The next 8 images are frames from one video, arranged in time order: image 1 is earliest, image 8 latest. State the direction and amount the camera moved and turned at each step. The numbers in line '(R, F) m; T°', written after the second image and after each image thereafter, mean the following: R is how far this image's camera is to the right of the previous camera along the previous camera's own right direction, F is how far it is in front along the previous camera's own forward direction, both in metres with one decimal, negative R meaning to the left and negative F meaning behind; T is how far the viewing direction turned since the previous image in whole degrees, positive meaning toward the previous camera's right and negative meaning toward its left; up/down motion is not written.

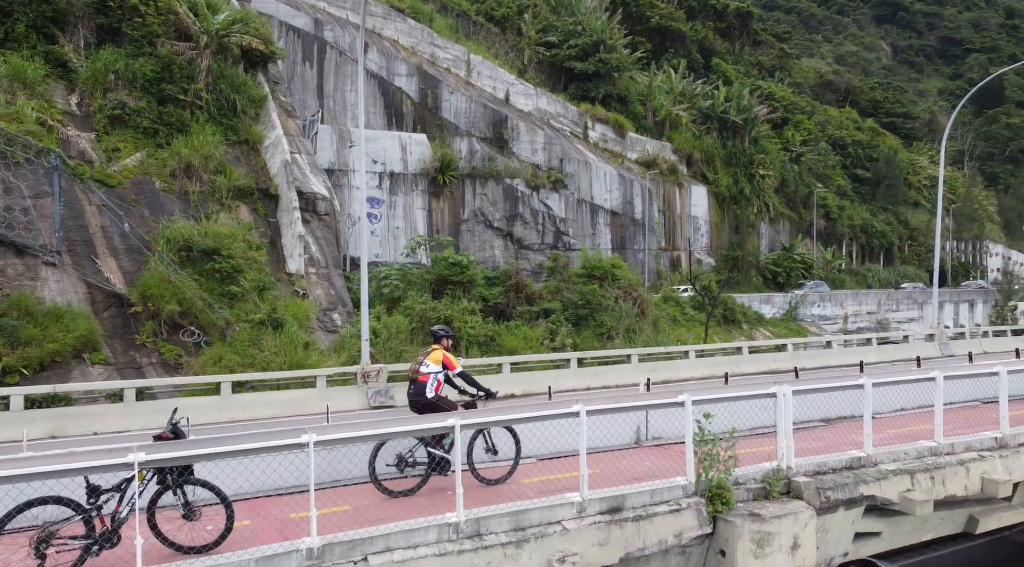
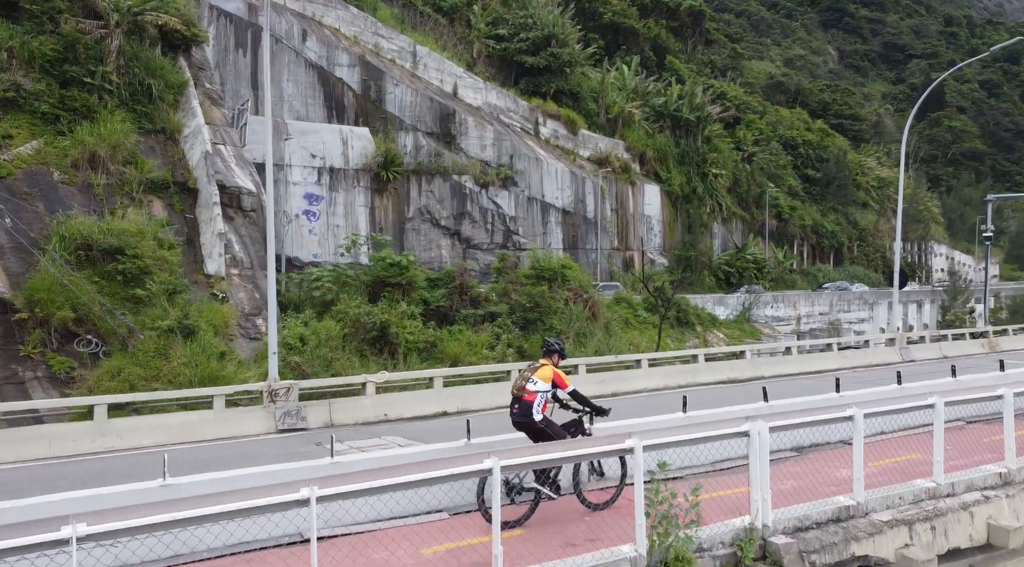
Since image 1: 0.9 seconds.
(+0.2, +1.2) m; +3°
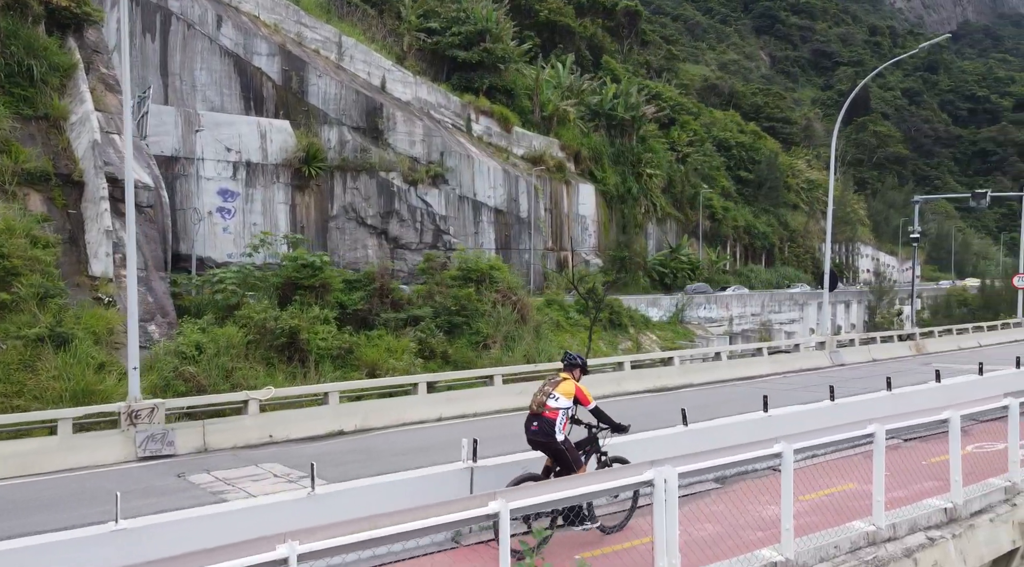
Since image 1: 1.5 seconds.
(+0.3, +1.1) m; +4°
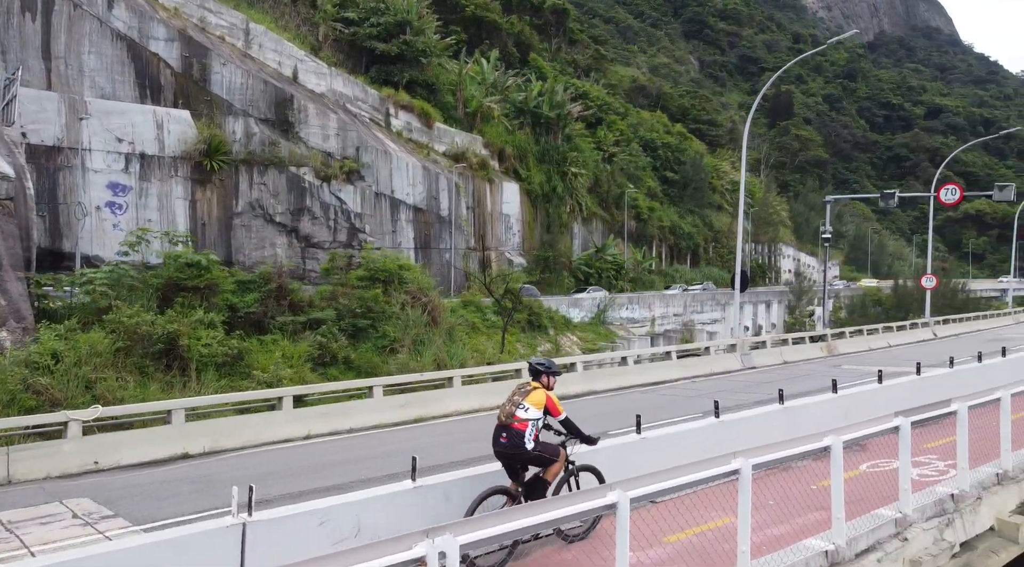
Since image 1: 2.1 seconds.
(+0.5, +1.1) m; +4°
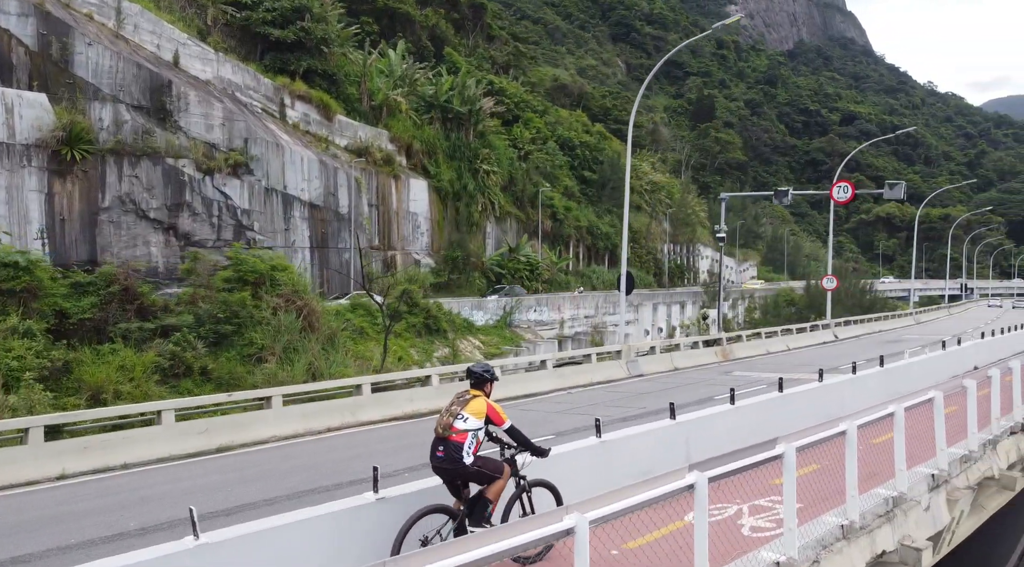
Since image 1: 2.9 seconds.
(+0.9, +1.7) m; +4°
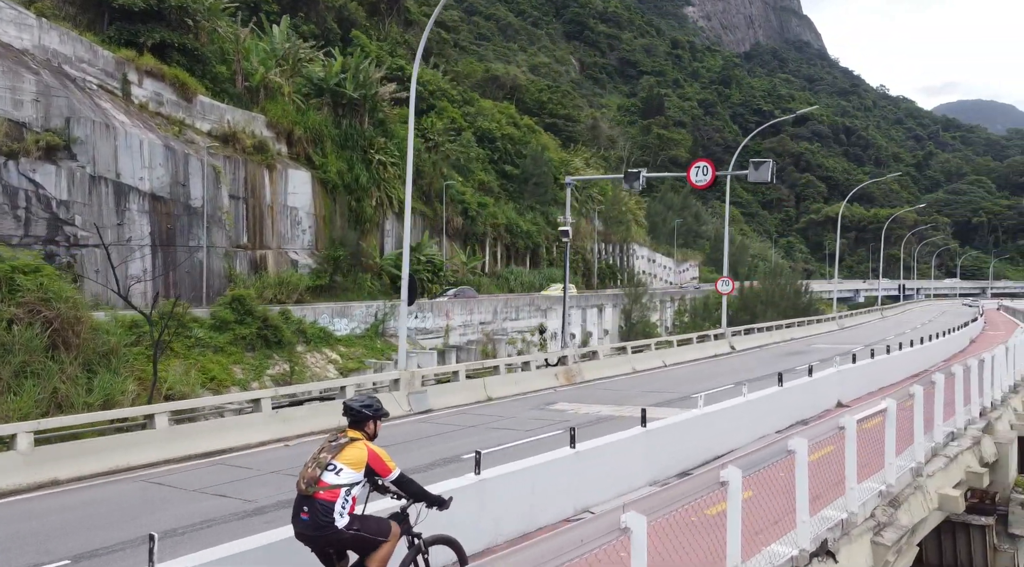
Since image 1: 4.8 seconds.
(+2.7, +3.8) m; +3°
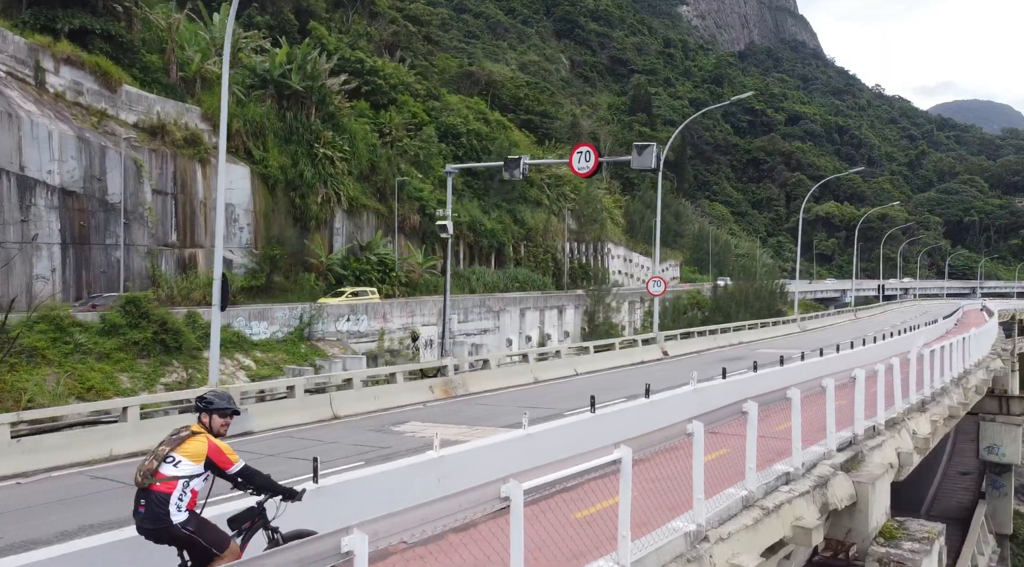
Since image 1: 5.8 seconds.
(+1.8, +1.6) m; 0°
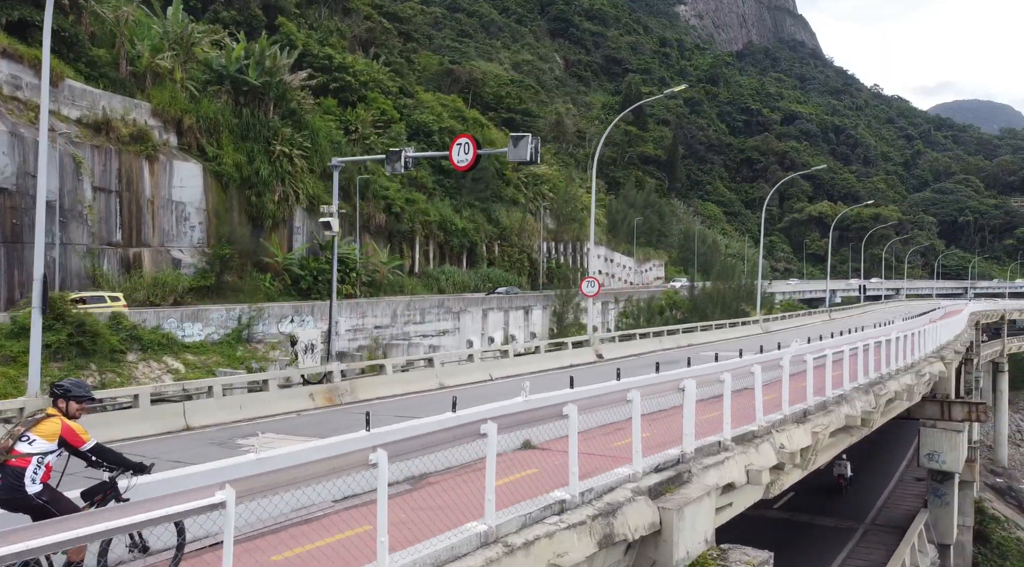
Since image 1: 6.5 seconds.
(+1.5, +0.8) m; 0°
